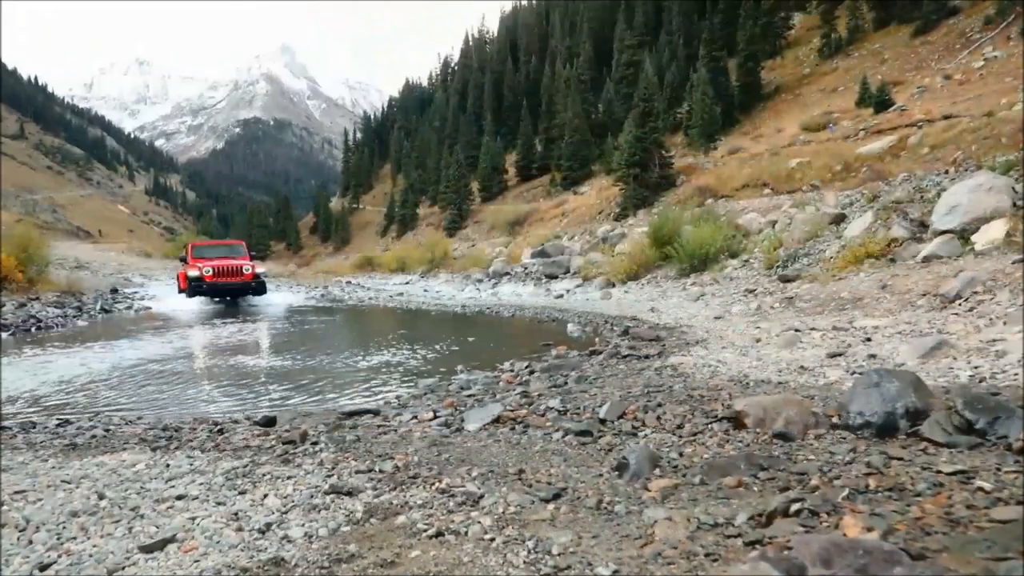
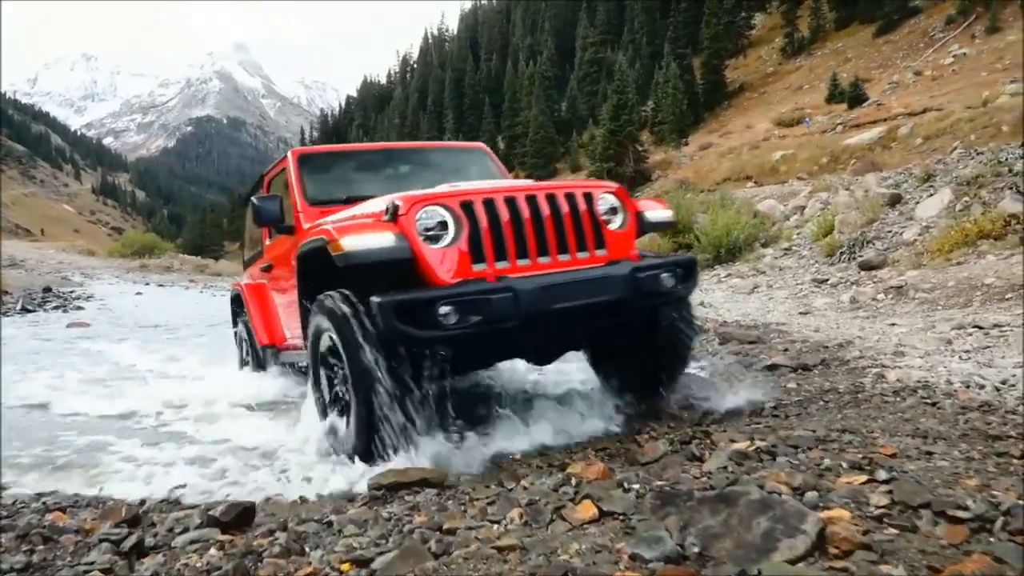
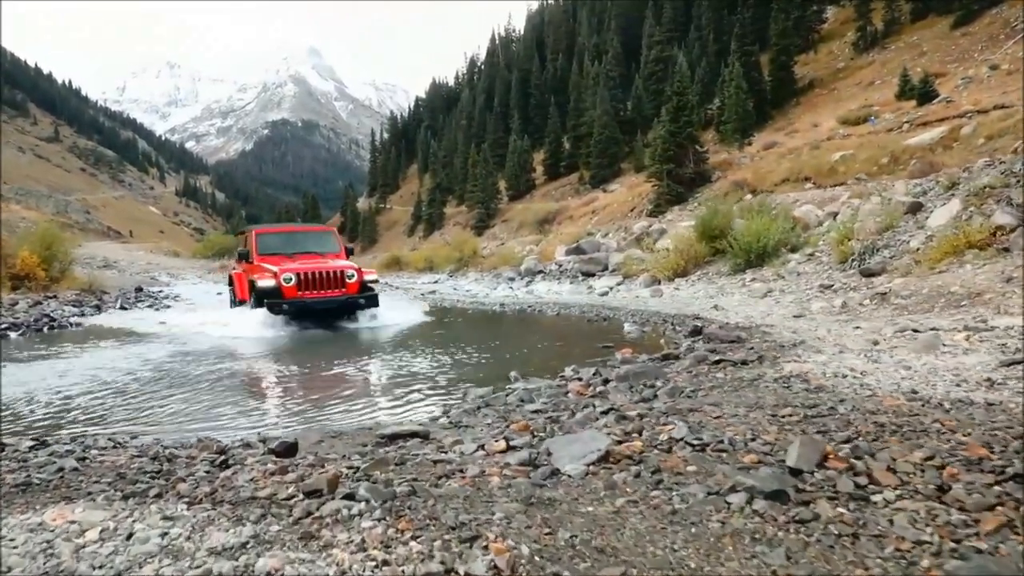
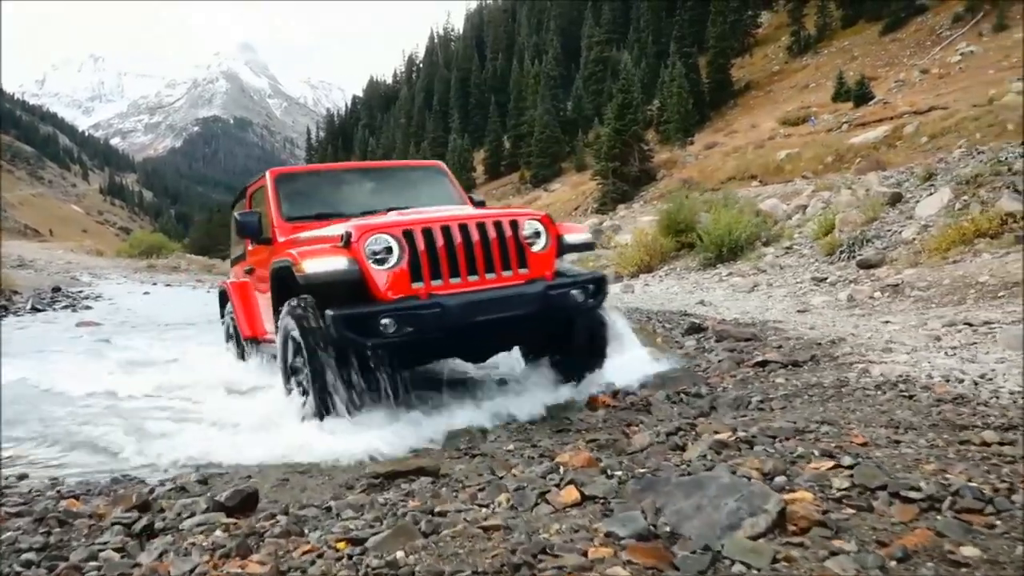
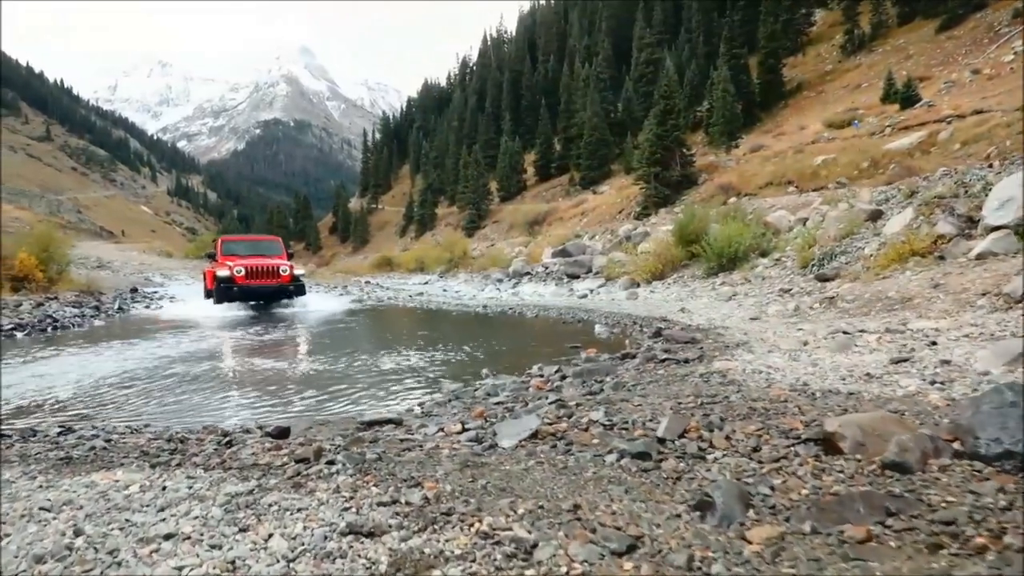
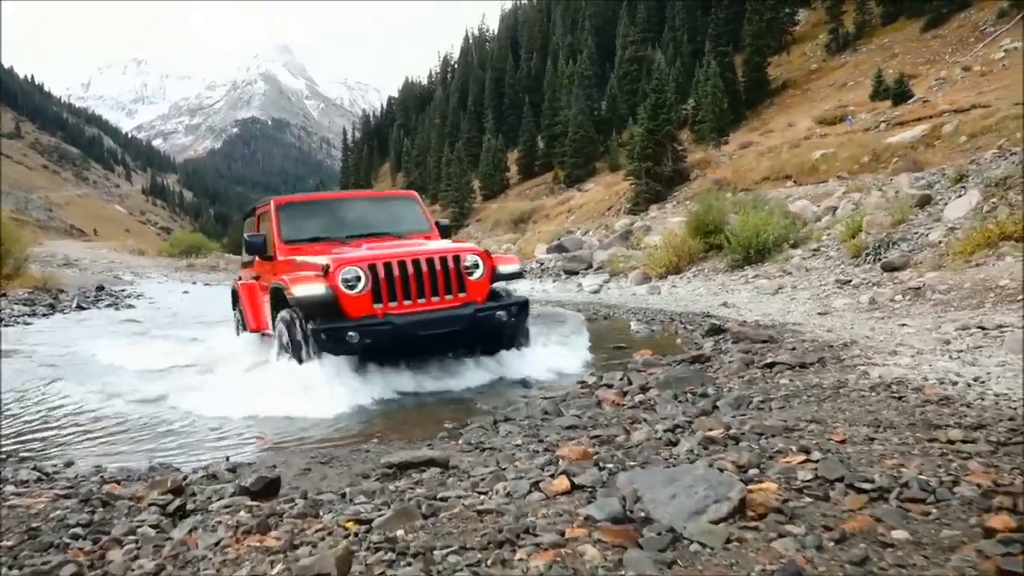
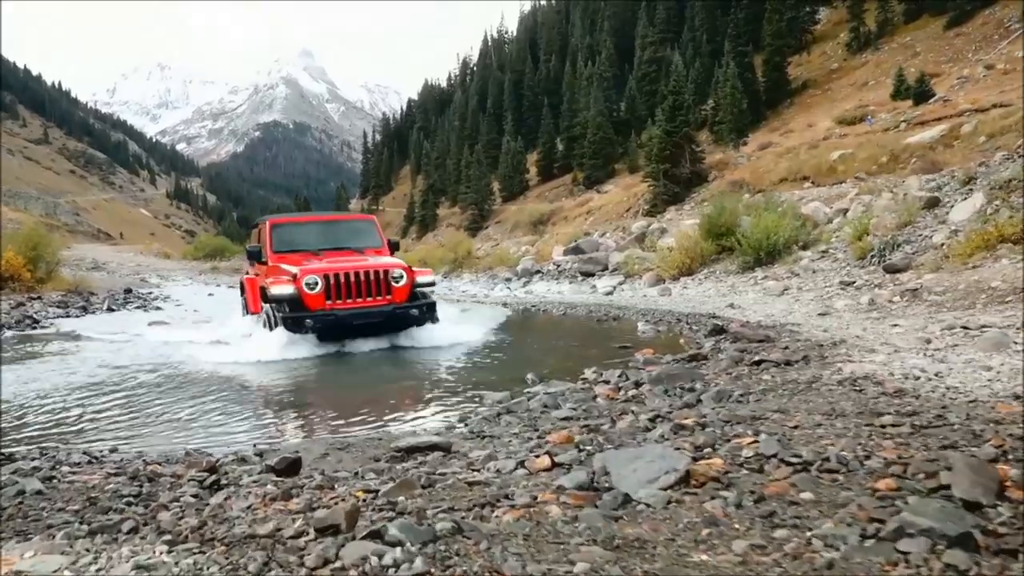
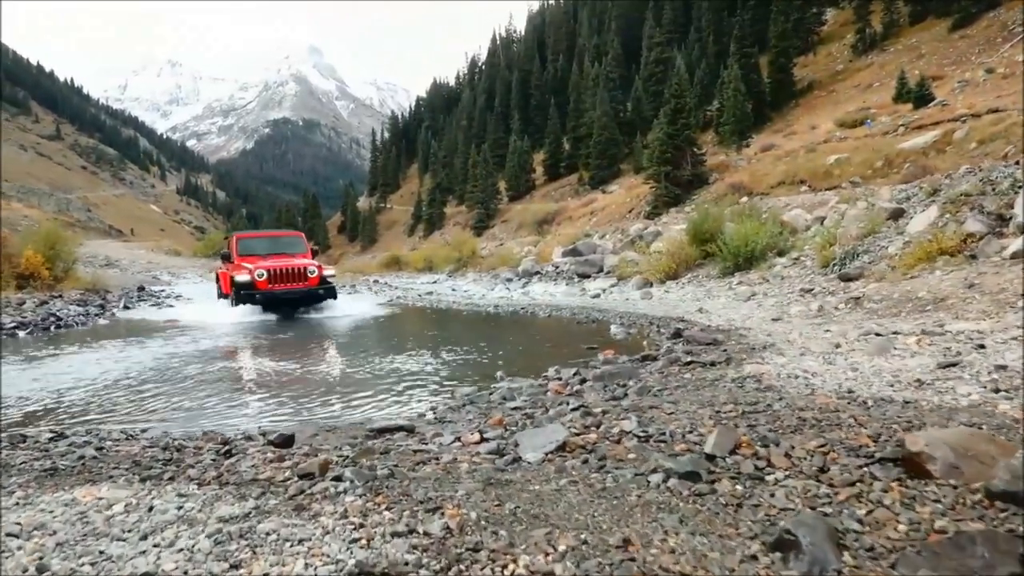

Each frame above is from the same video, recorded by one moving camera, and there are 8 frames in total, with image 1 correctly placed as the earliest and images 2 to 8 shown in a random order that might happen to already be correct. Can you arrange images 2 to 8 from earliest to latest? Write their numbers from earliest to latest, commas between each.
5, 8, 3, 7, 6, 4, 2
